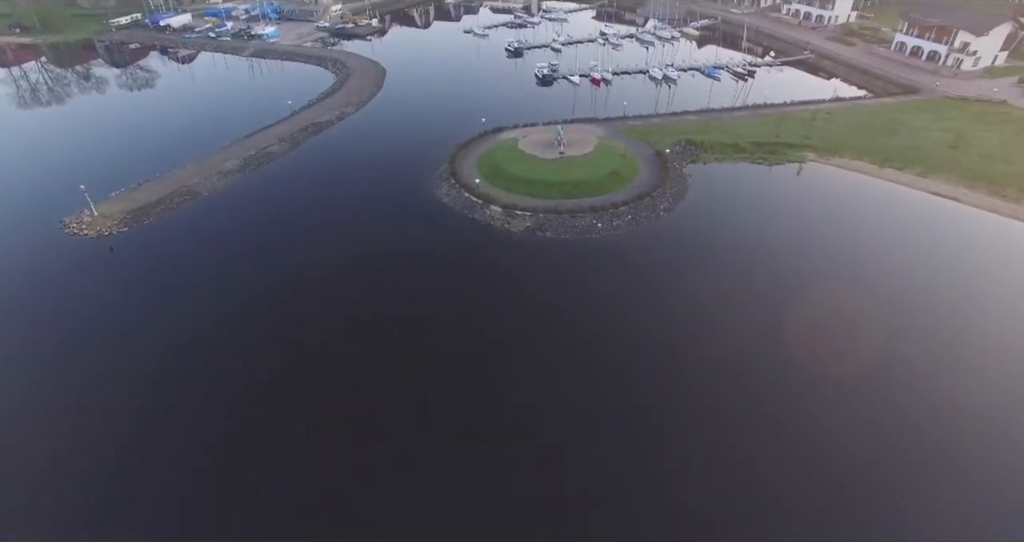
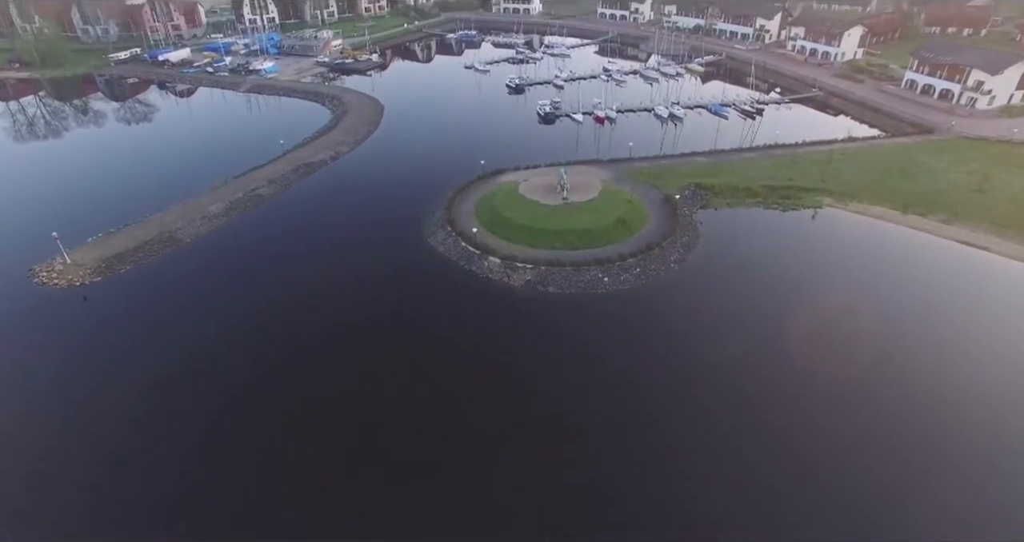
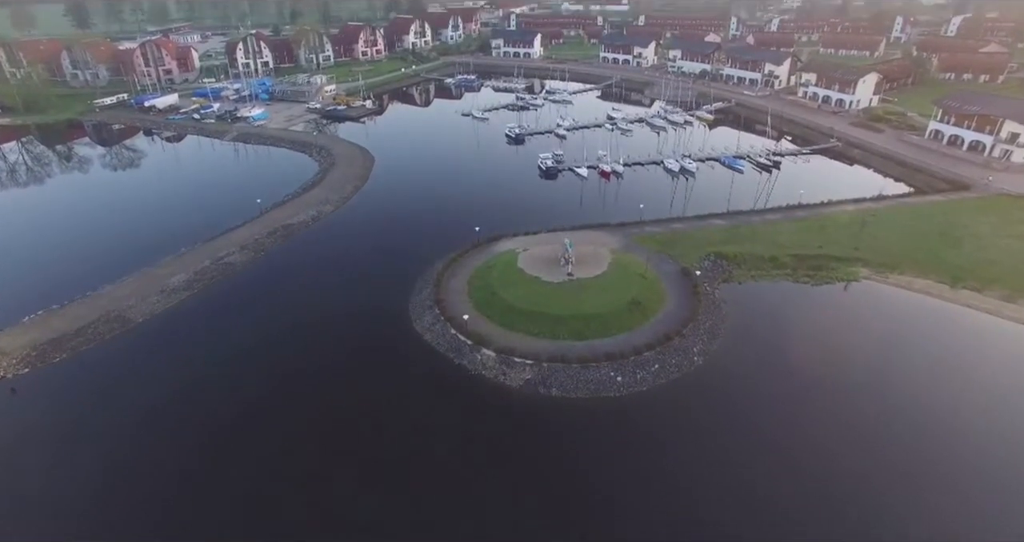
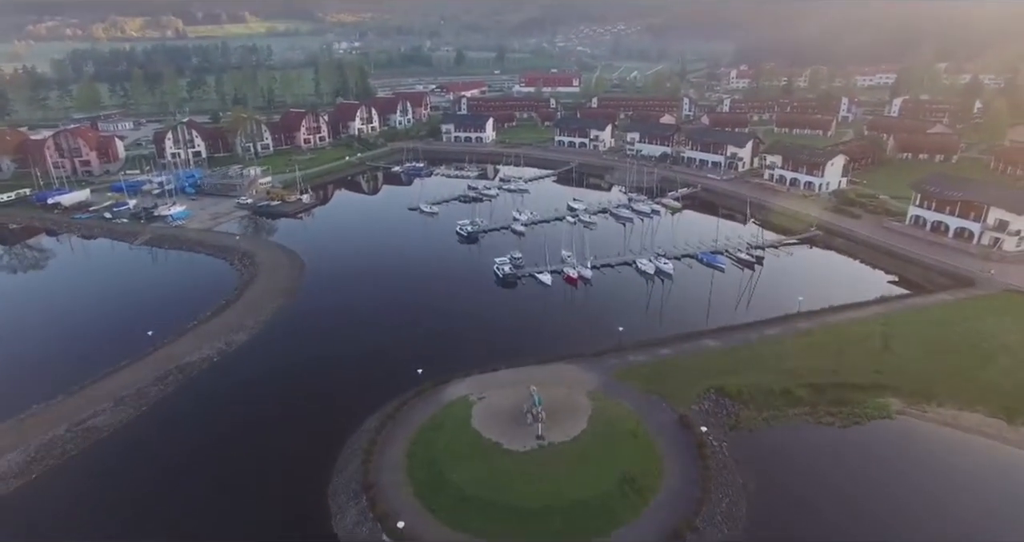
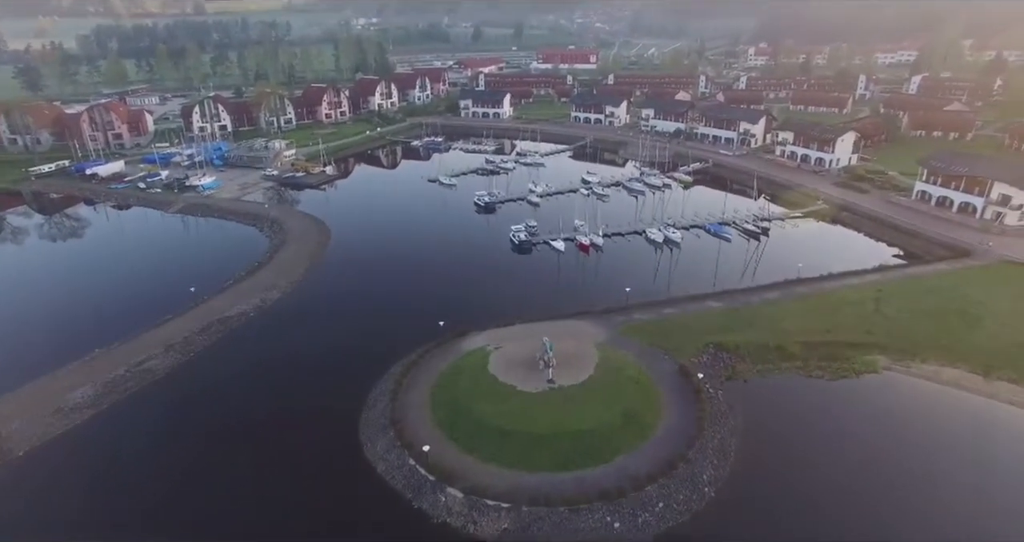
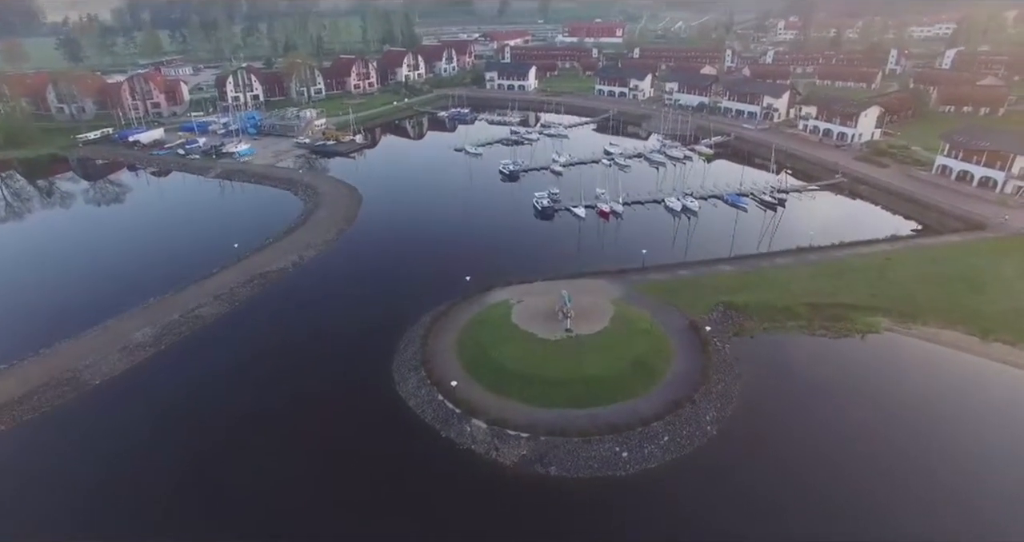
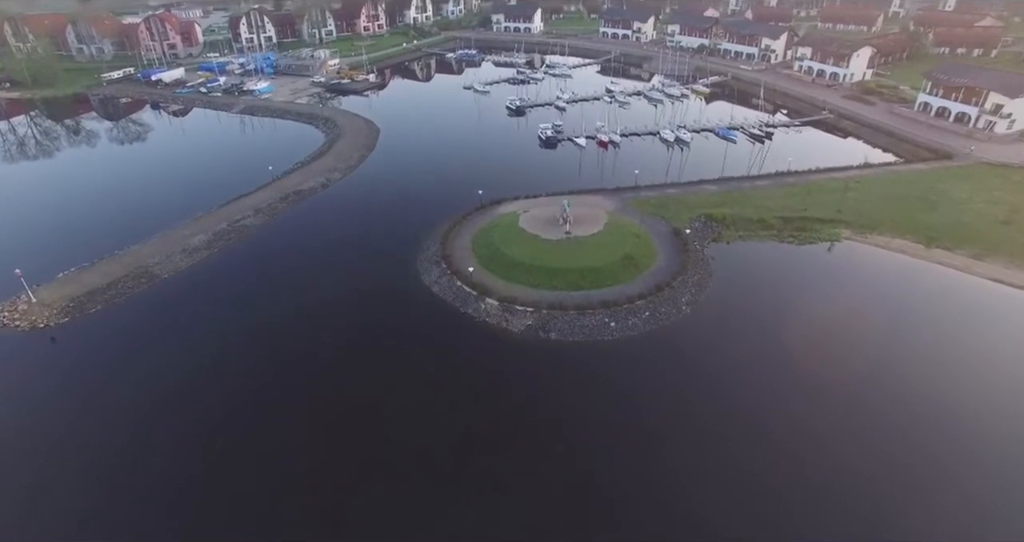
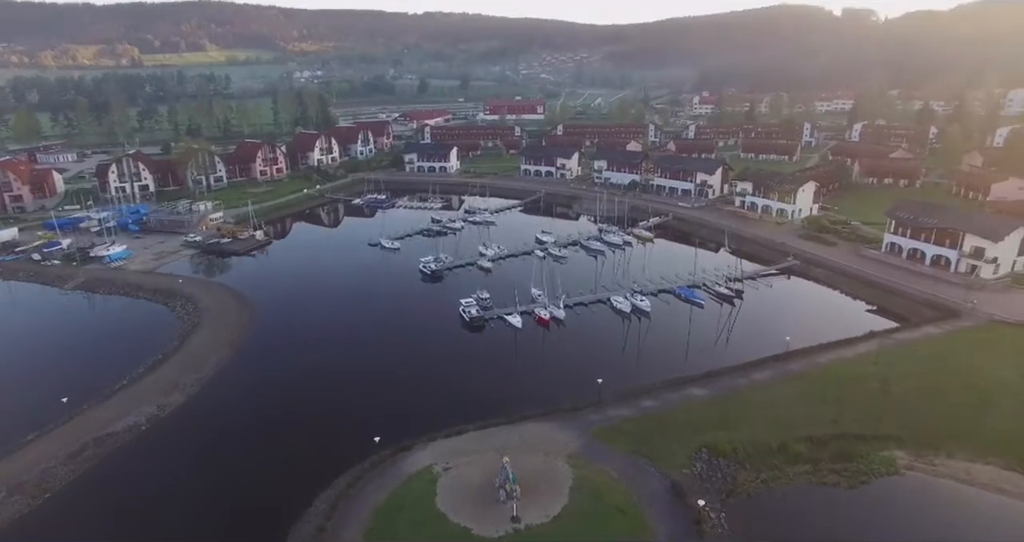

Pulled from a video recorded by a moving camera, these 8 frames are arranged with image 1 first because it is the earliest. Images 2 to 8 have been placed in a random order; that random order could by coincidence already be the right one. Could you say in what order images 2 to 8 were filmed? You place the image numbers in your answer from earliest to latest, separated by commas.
2, 7, 3, 6, 5, 4, 8
